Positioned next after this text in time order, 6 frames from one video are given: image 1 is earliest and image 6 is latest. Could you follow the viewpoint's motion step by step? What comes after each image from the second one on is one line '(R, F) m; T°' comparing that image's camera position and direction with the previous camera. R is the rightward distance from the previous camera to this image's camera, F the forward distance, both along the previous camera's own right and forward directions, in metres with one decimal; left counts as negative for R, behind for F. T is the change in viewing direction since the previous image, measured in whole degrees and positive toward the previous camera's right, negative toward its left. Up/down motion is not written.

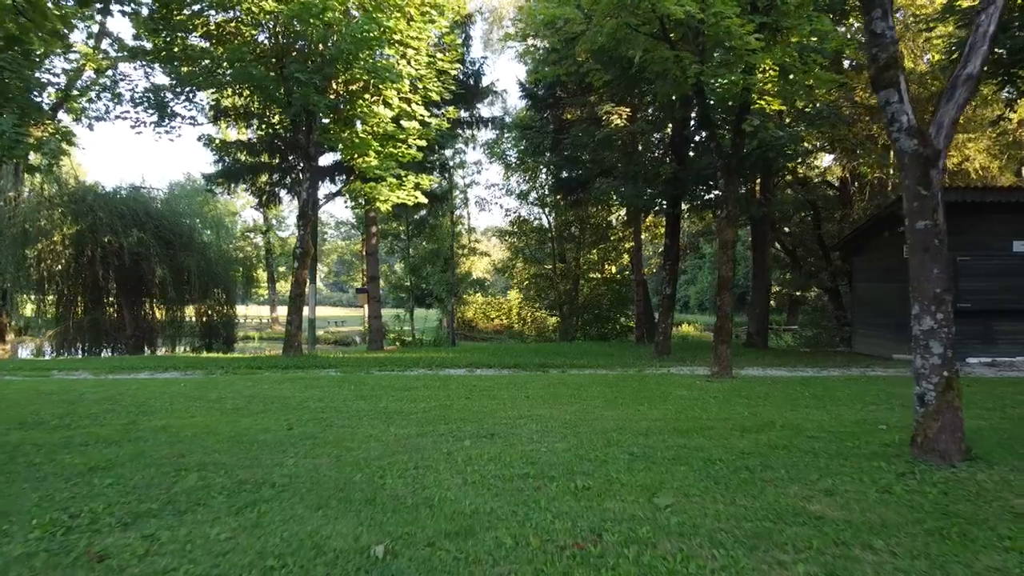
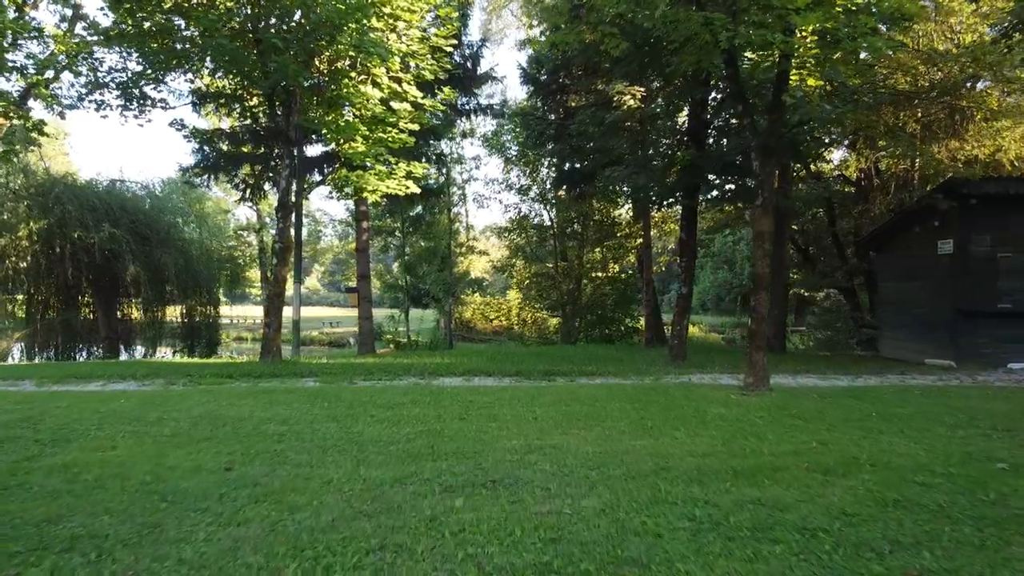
(-0.1, +1.6) m; 0°
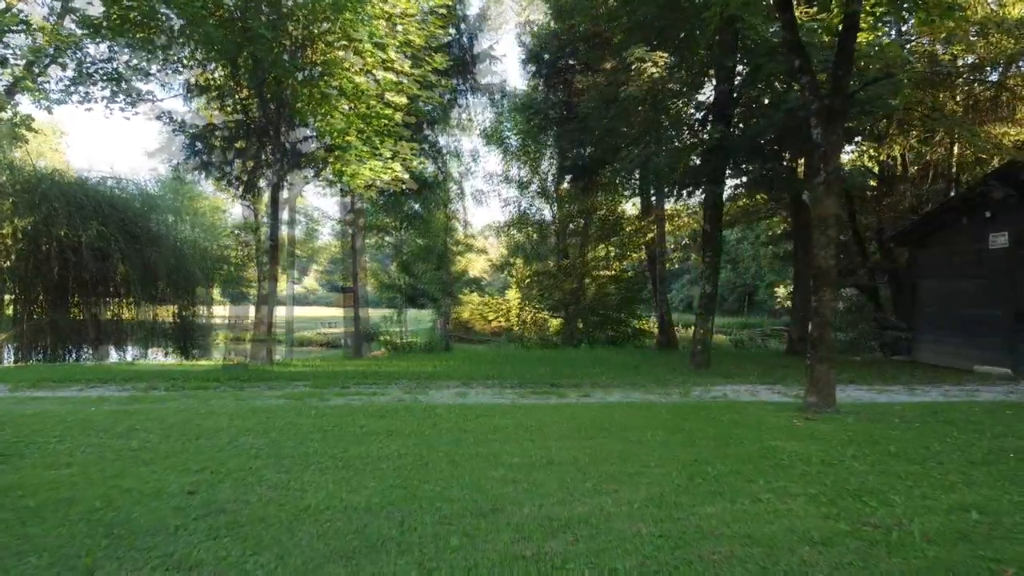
(-0.1, +2.1) m; 0°
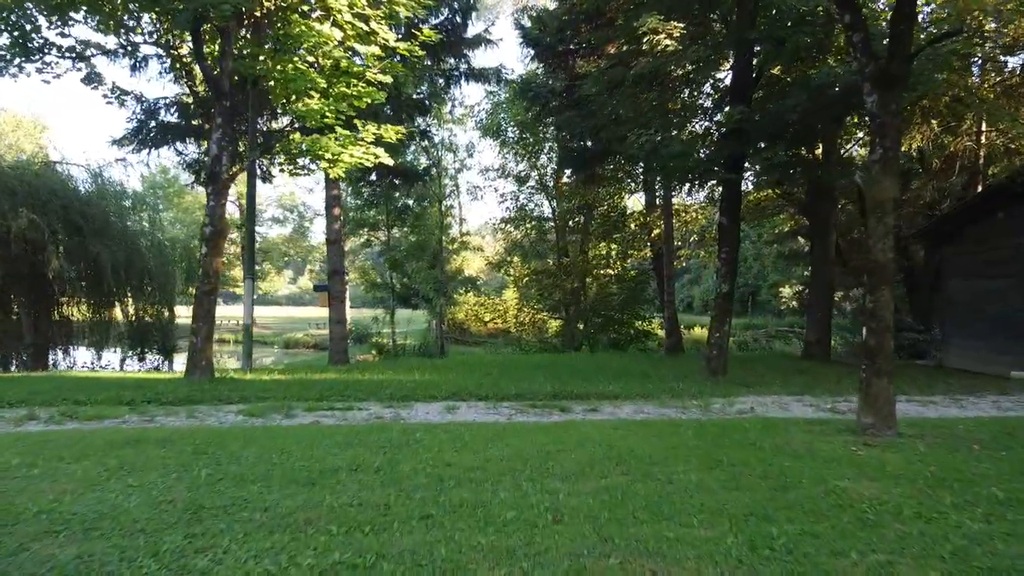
(0.0, +1.4) m; 0°
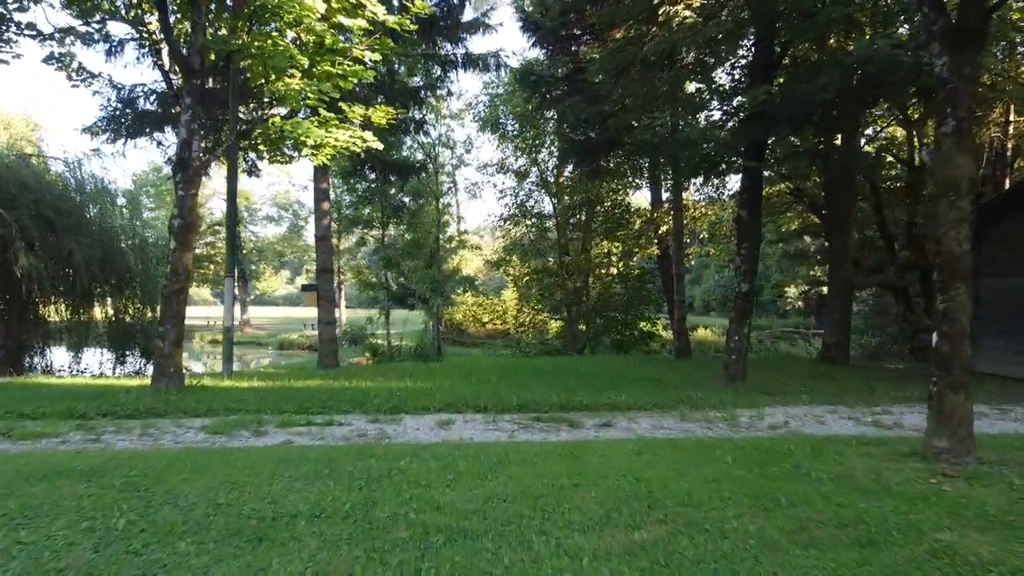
(0.0, +1.2) m; 0°
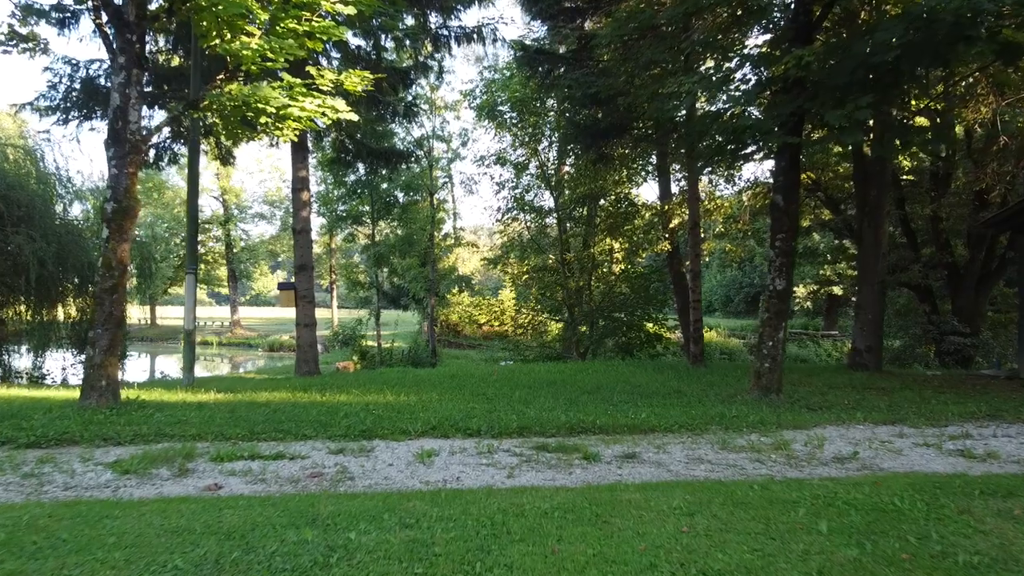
(0.0, +1.8) m; 0°
